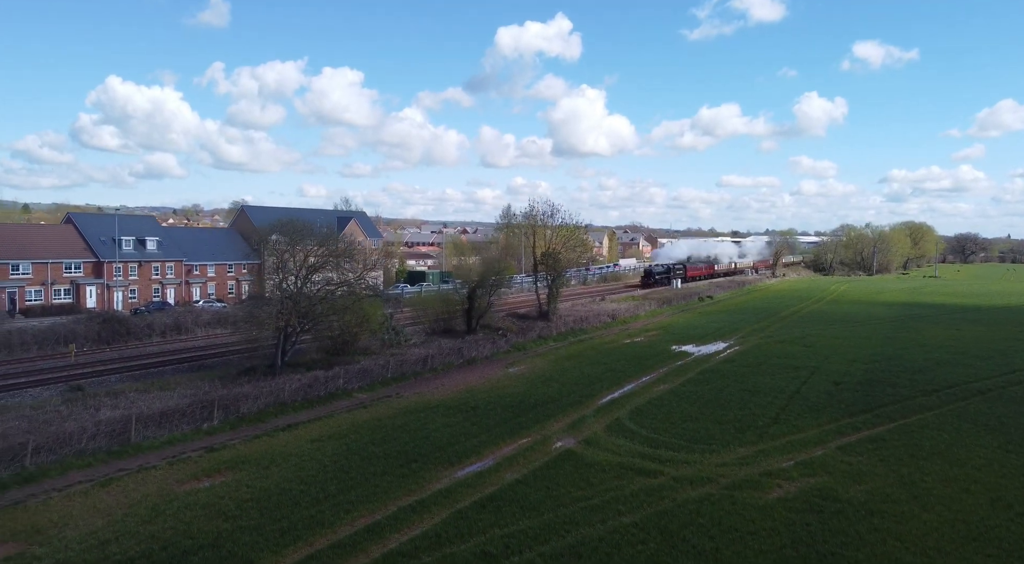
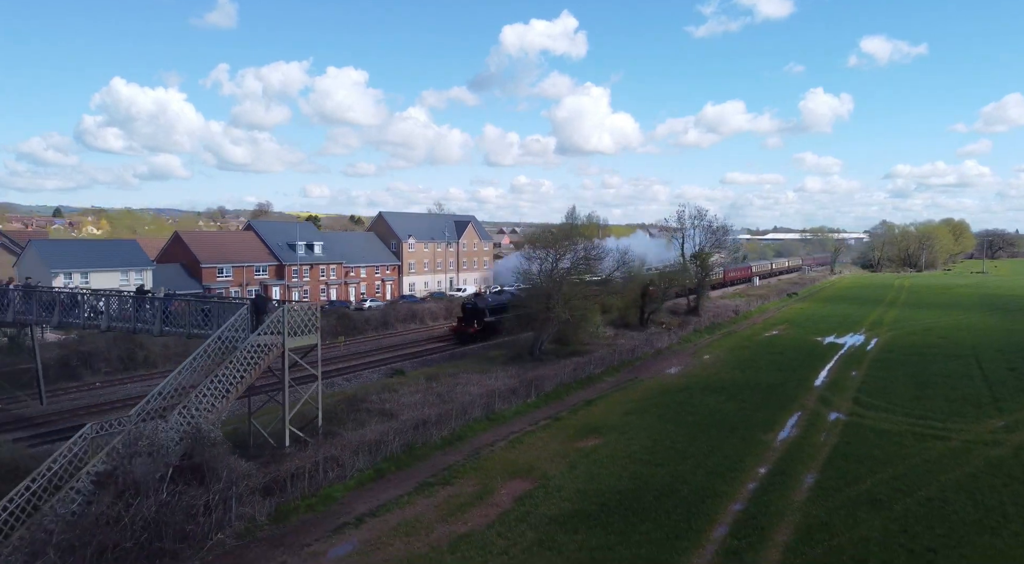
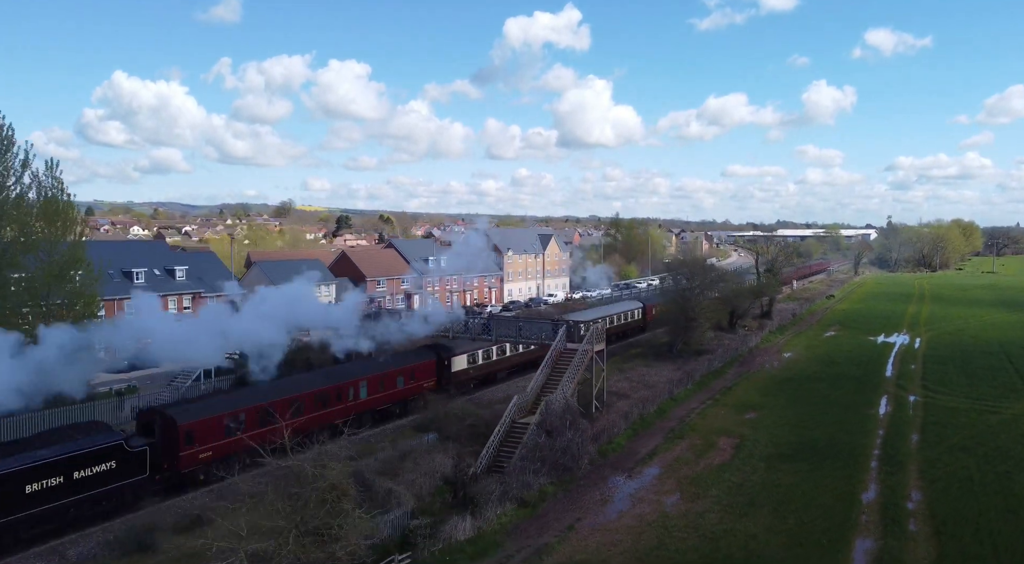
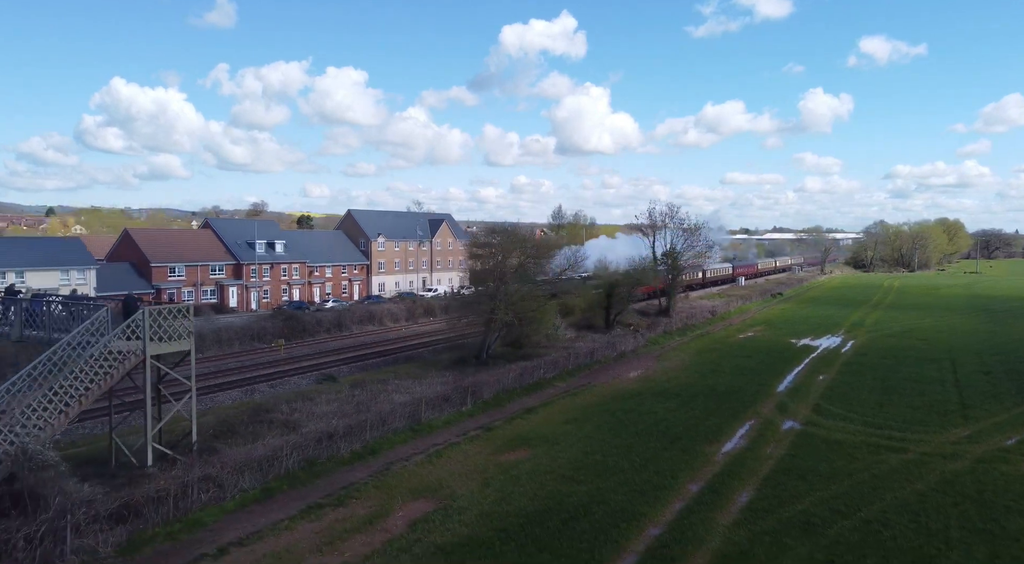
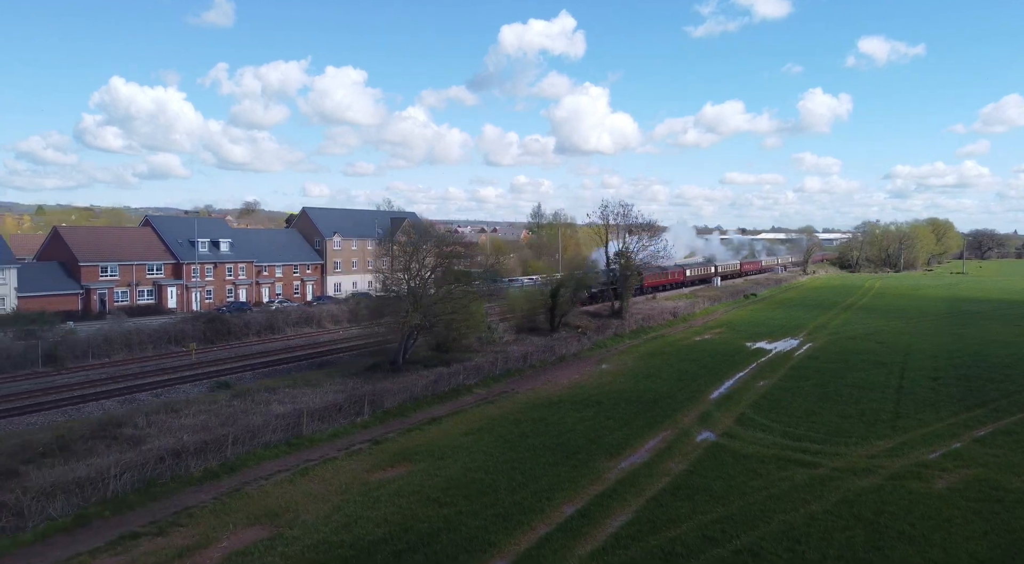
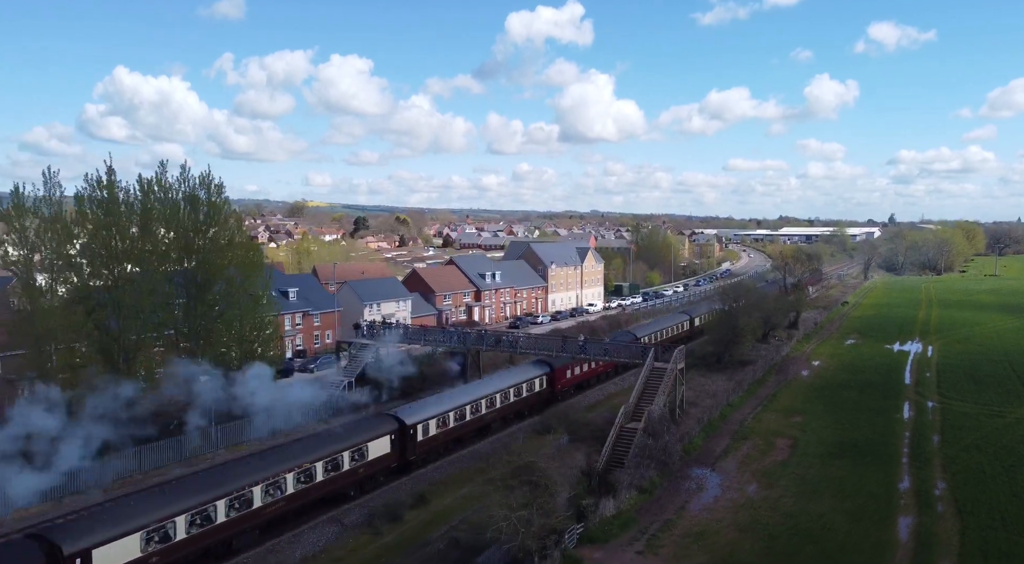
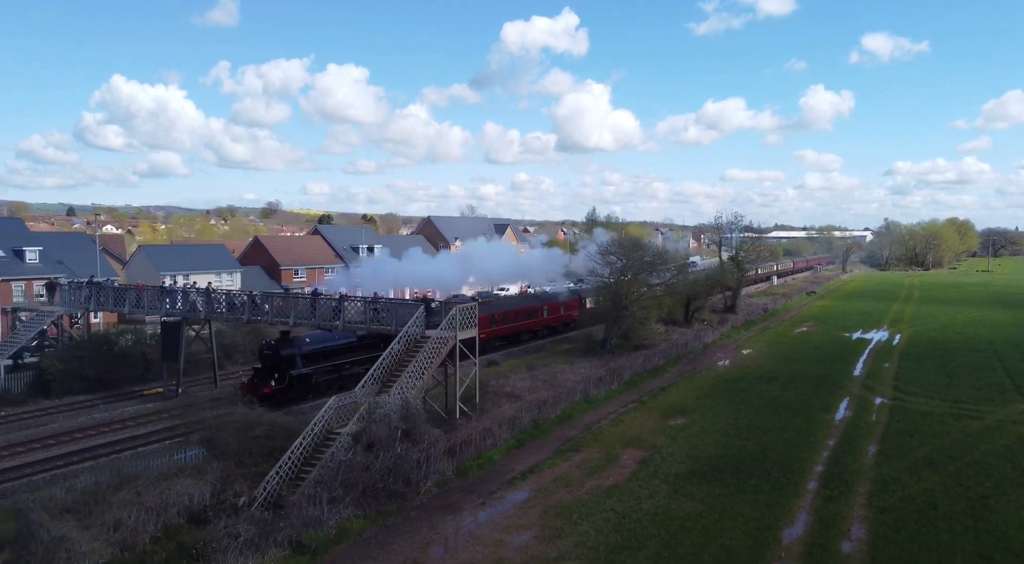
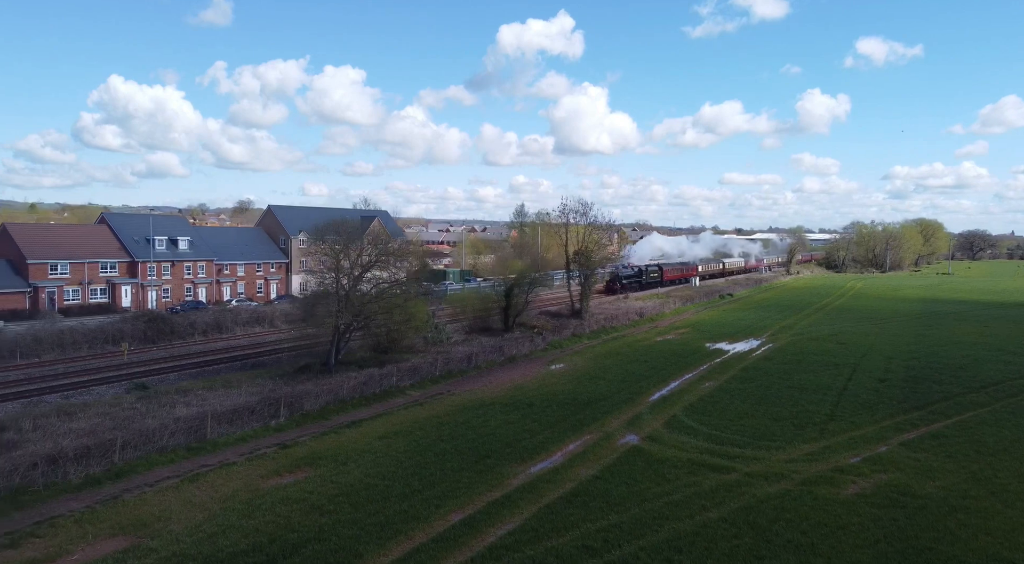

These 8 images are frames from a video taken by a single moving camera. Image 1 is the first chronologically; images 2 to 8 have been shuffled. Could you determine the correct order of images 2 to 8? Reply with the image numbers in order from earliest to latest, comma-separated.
8, 5, 4, 2, 7, 3, 6
